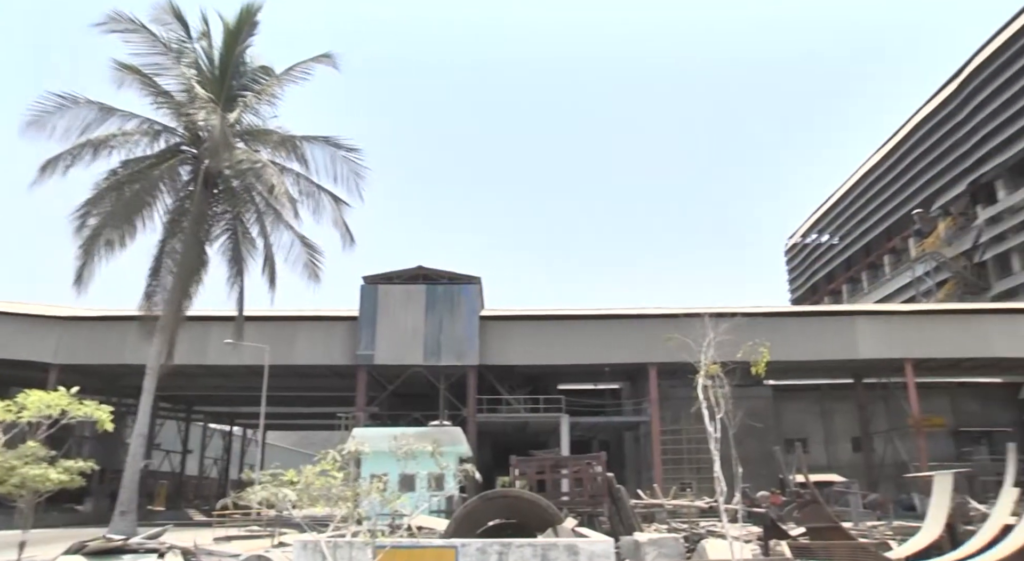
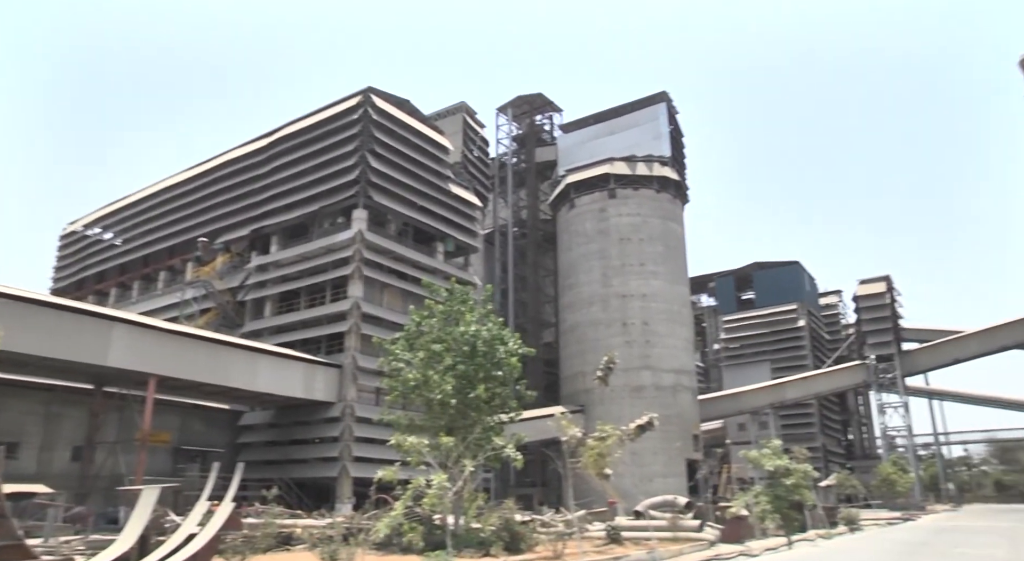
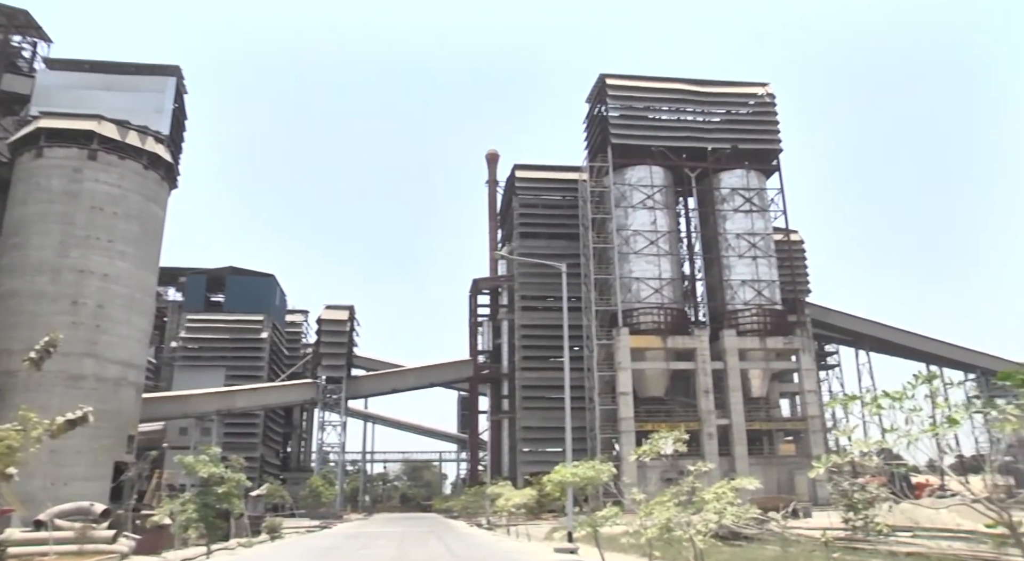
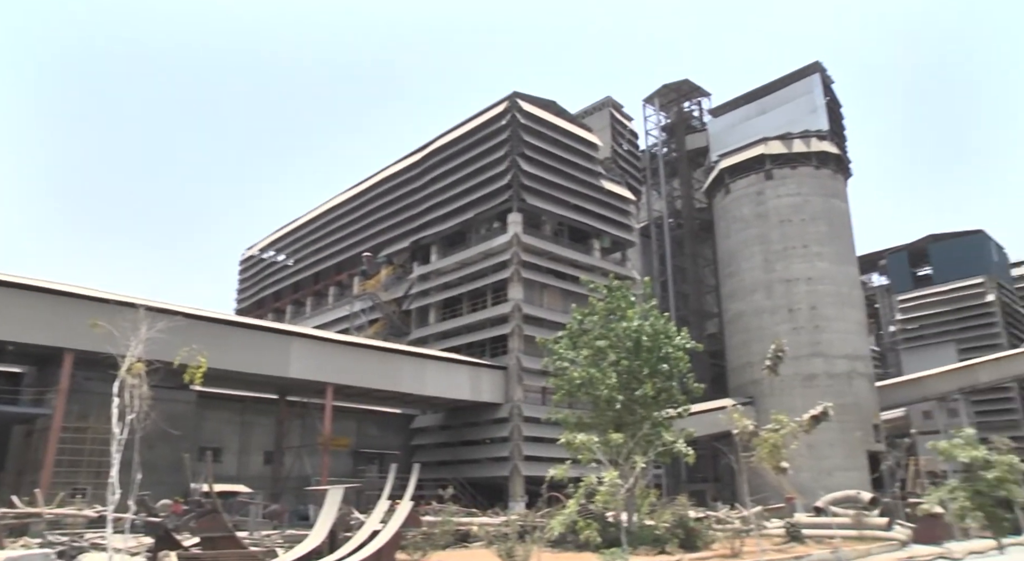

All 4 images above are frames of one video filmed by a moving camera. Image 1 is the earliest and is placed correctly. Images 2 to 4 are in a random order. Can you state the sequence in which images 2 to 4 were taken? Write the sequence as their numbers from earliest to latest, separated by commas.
4, 2, 3
